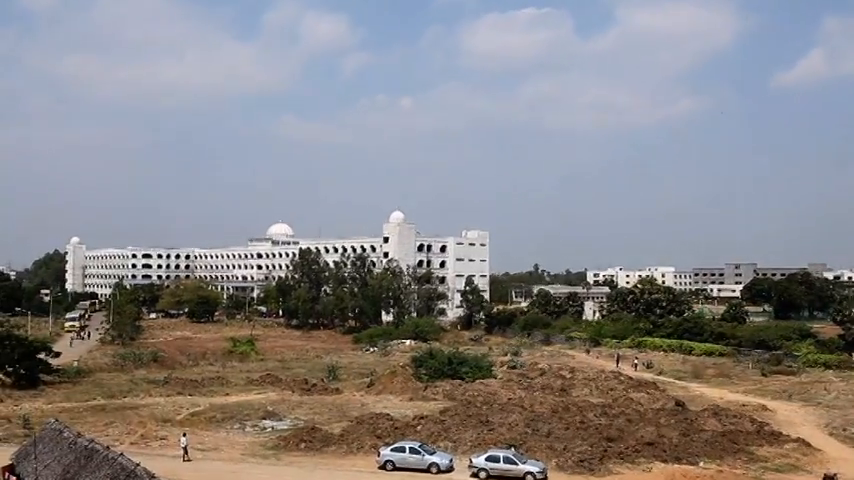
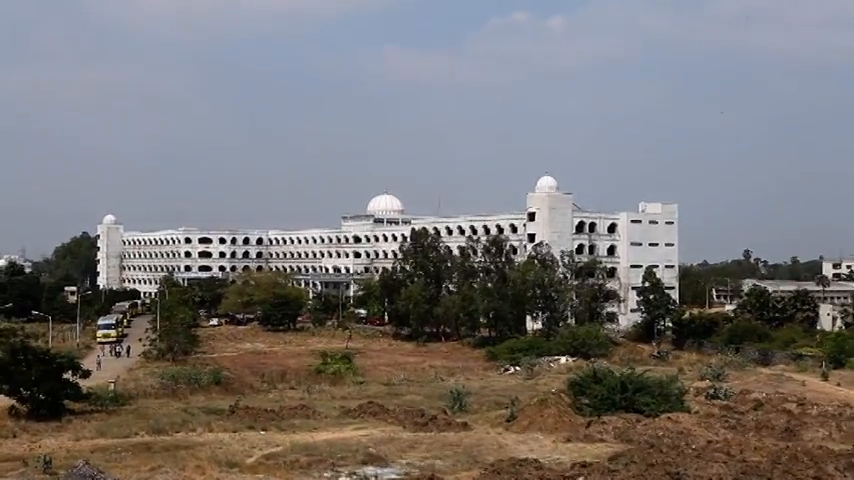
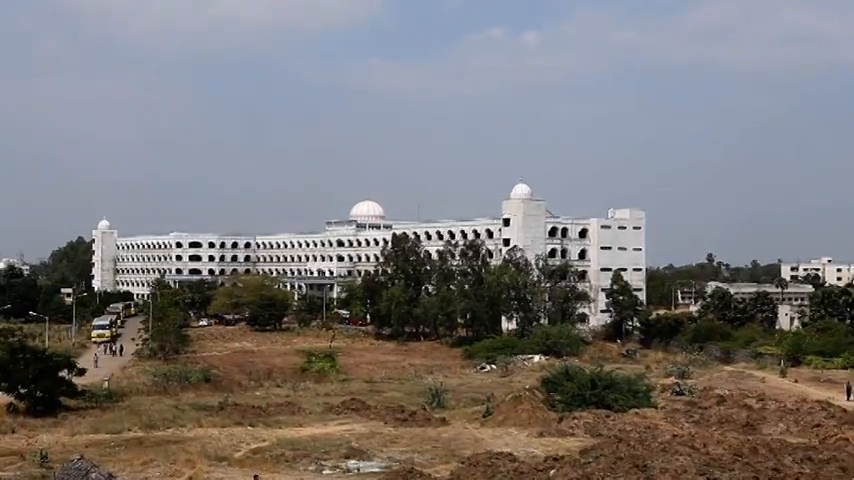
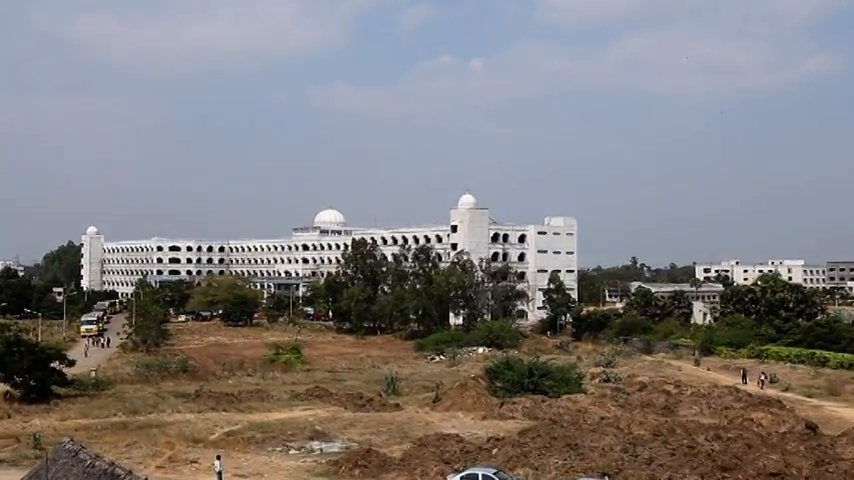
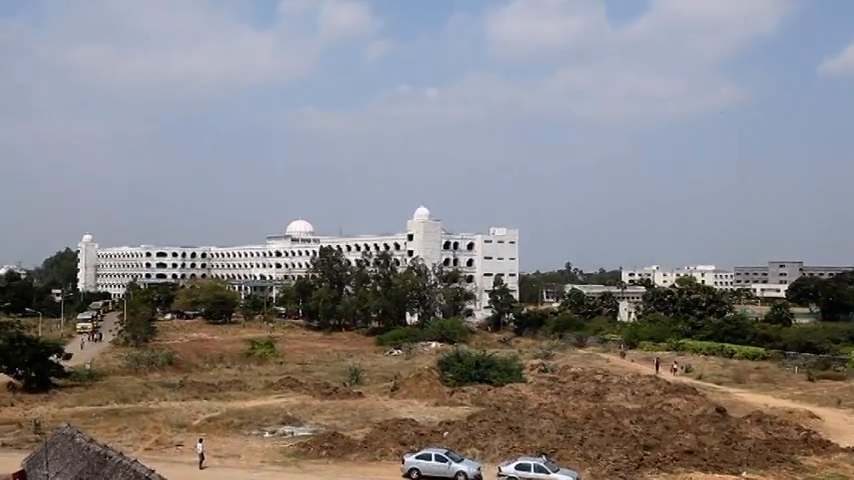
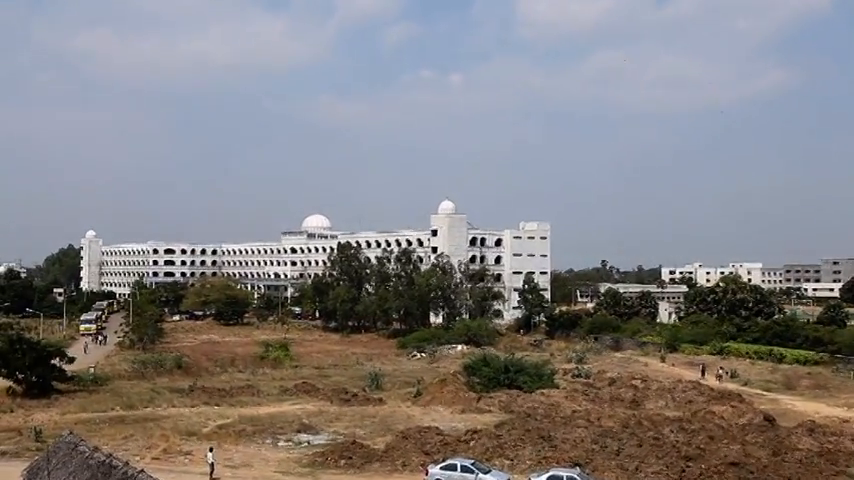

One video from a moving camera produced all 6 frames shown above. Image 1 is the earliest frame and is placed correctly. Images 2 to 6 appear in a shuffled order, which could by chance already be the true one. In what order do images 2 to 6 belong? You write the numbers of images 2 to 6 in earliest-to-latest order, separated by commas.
5, 6, 4, 3, 2
